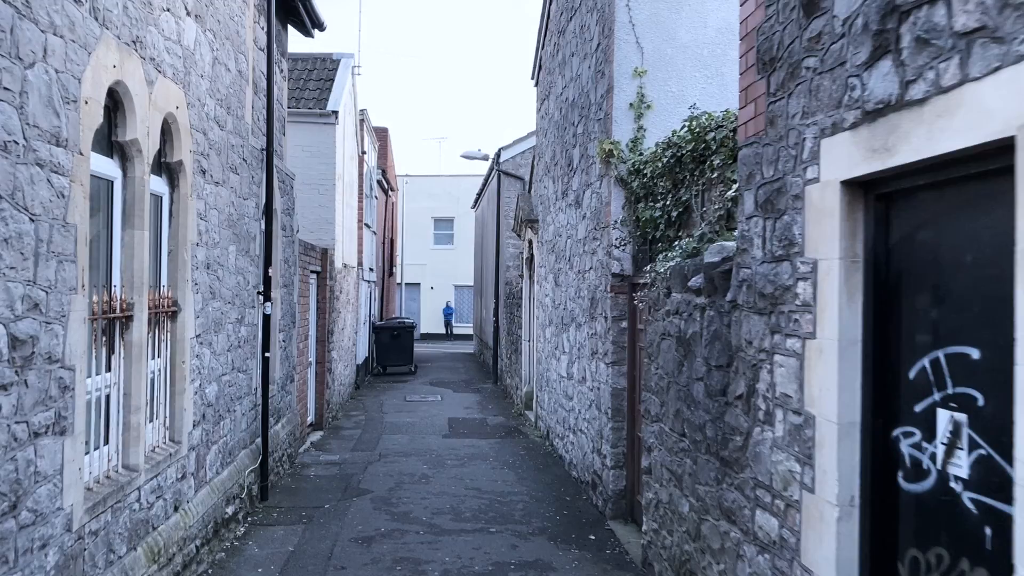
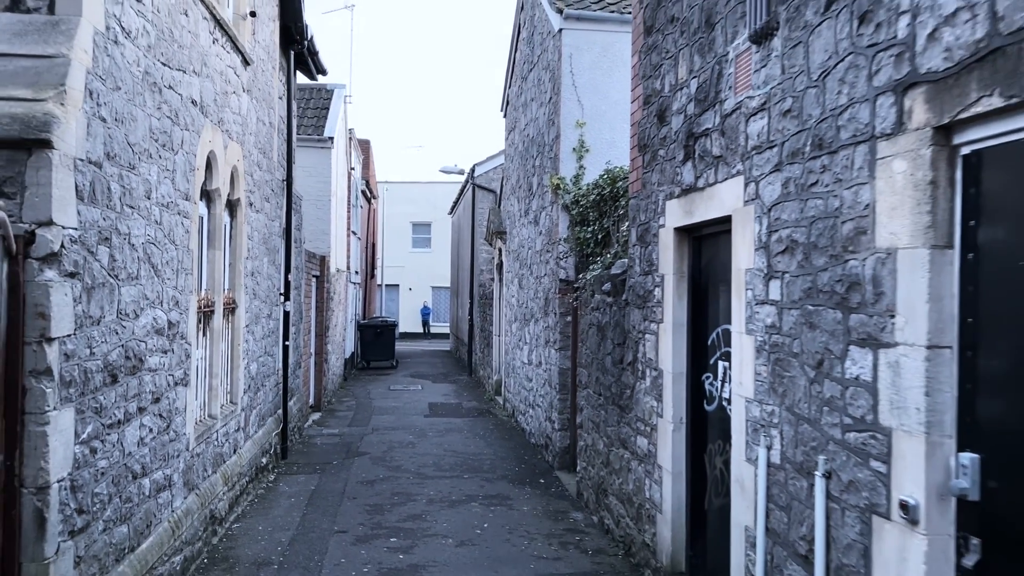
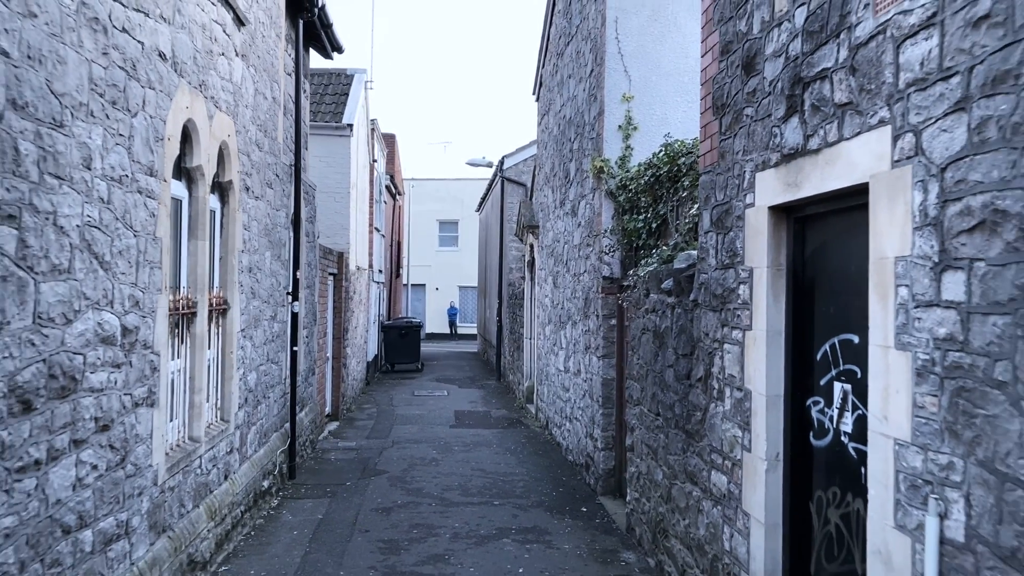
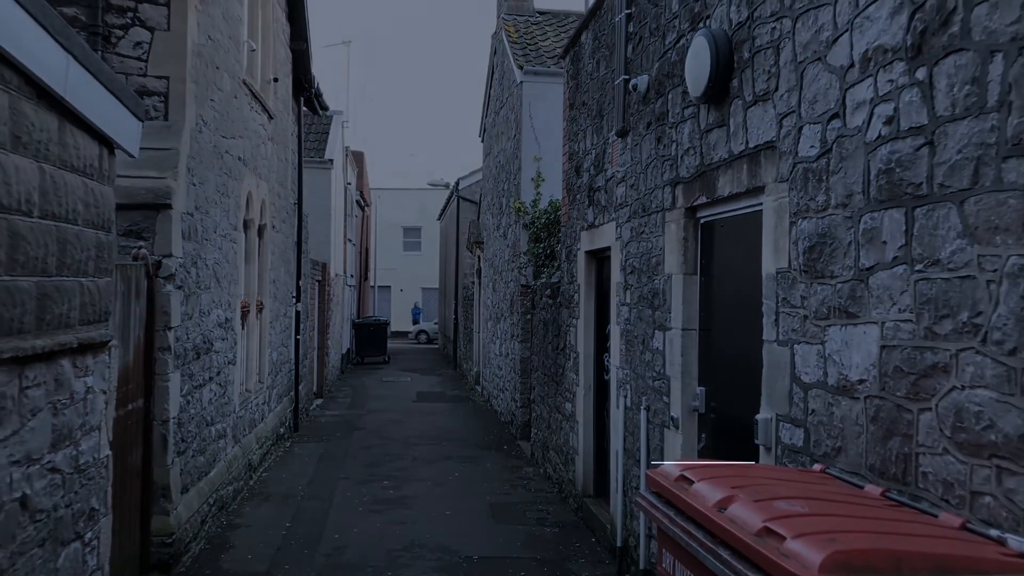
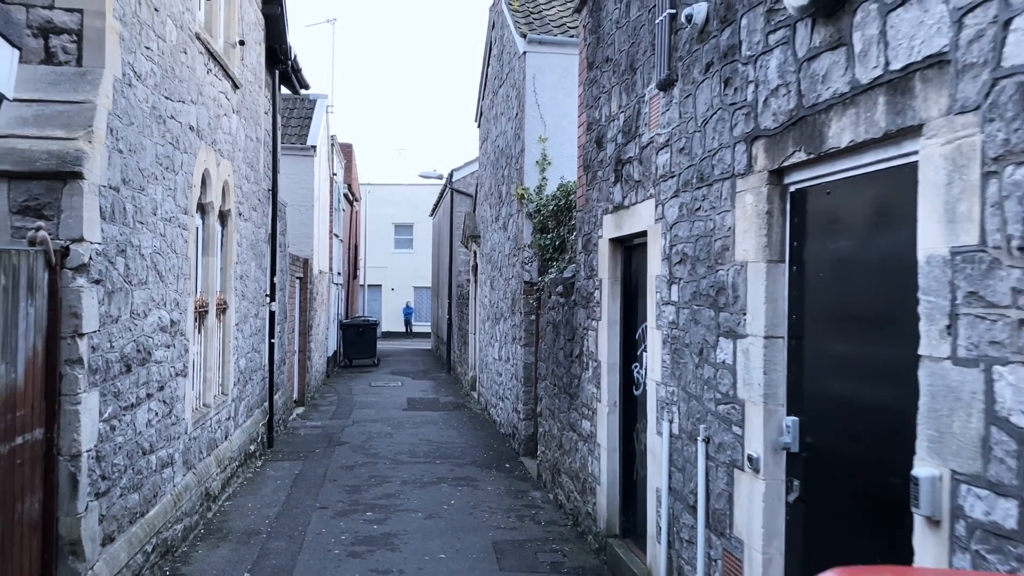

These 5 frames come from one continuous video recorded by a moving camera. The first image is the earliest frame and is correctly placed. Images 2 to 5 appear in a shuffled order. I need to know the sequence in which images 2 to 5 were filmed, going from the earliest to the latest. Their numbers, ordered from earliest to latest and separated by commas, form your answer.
3, 2, 5, 4
